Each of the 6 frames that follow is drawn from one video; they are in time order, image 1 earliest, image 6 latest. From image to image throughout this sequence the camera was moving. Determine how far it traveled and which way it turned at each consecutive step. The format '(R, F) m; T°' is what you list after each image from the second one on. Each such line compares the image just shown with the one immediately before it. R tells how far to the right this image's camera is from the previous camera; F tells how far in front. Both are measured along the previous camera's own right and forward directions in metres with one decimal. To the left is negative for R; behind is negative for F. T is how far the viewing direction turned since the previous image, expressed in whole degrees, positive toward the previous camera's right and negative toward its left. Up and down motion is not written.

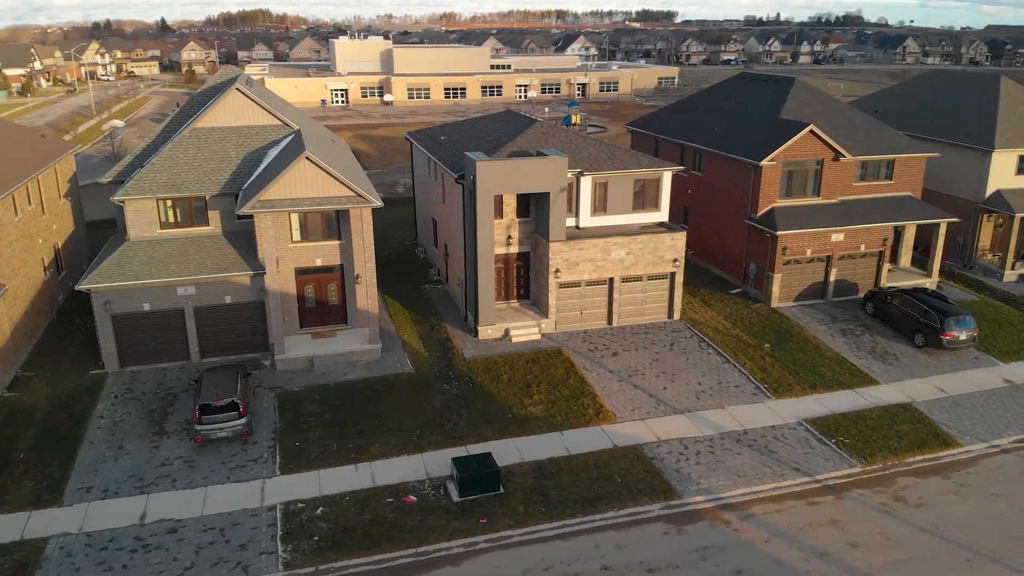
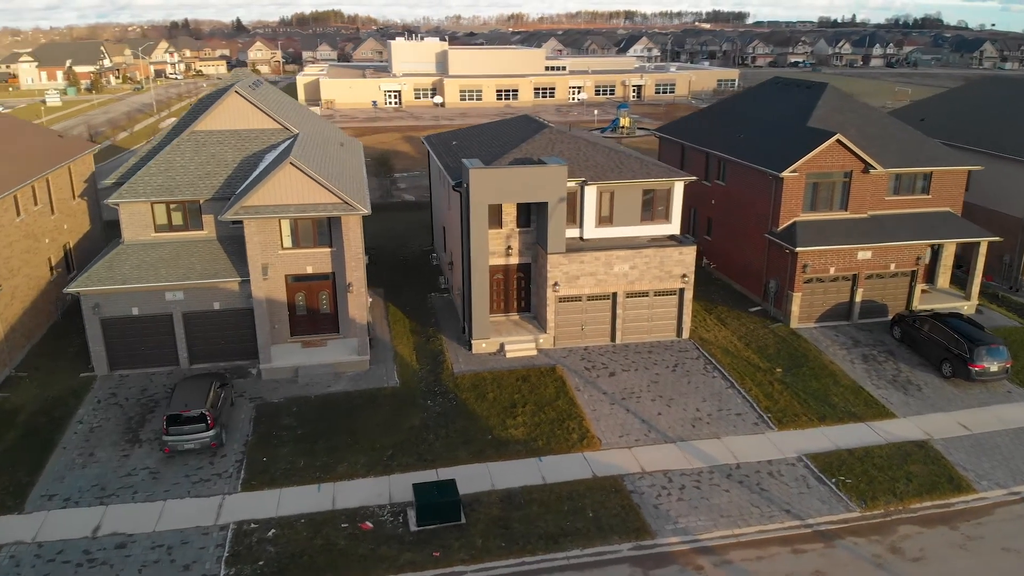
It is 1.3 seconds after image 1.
(+2.1, +1.2) m; -4°
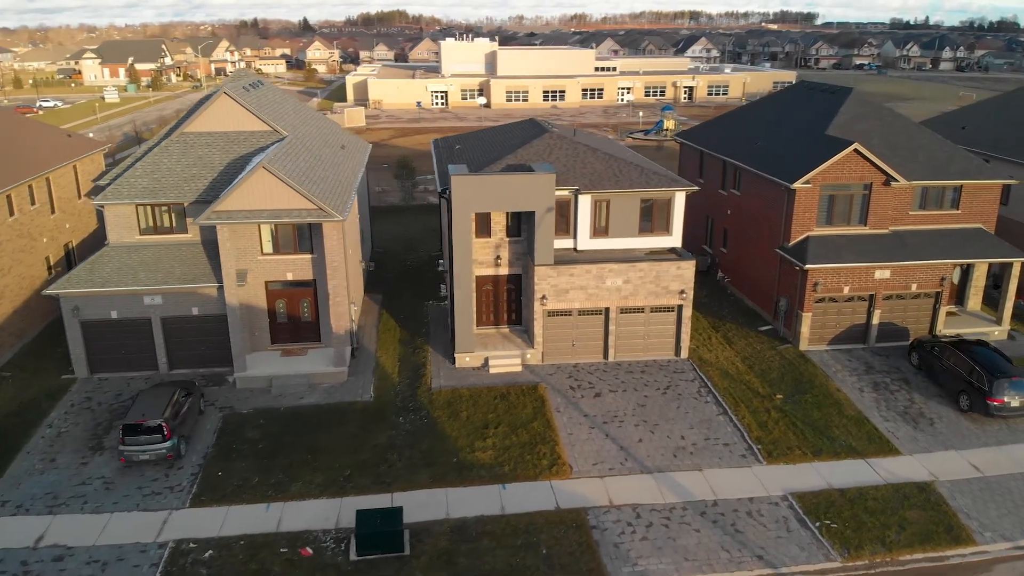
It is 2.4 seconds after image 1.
(+2.2, +1.2) m; -4°
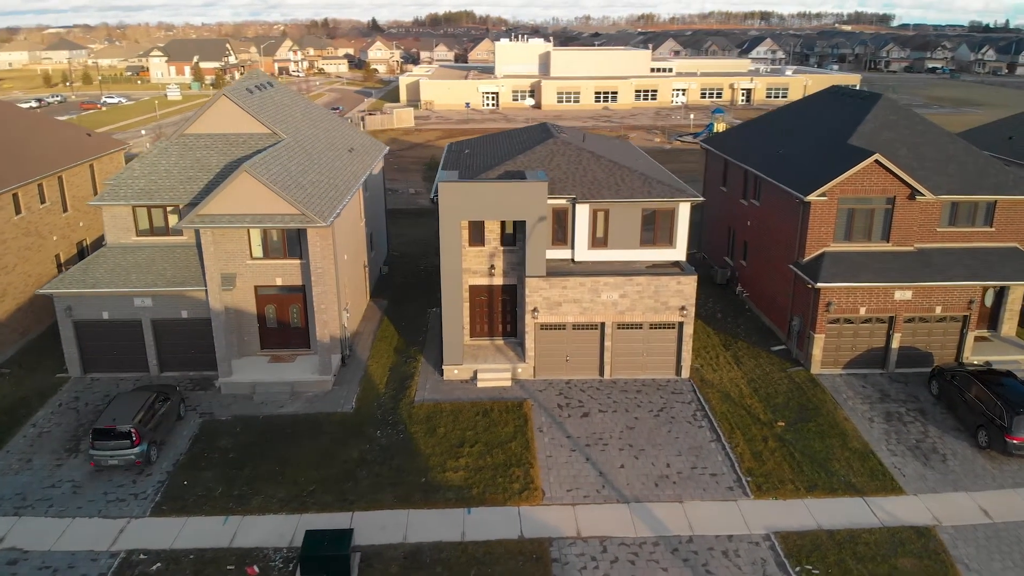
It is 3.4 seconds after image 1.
(+2.0, +1.0) m; -4°
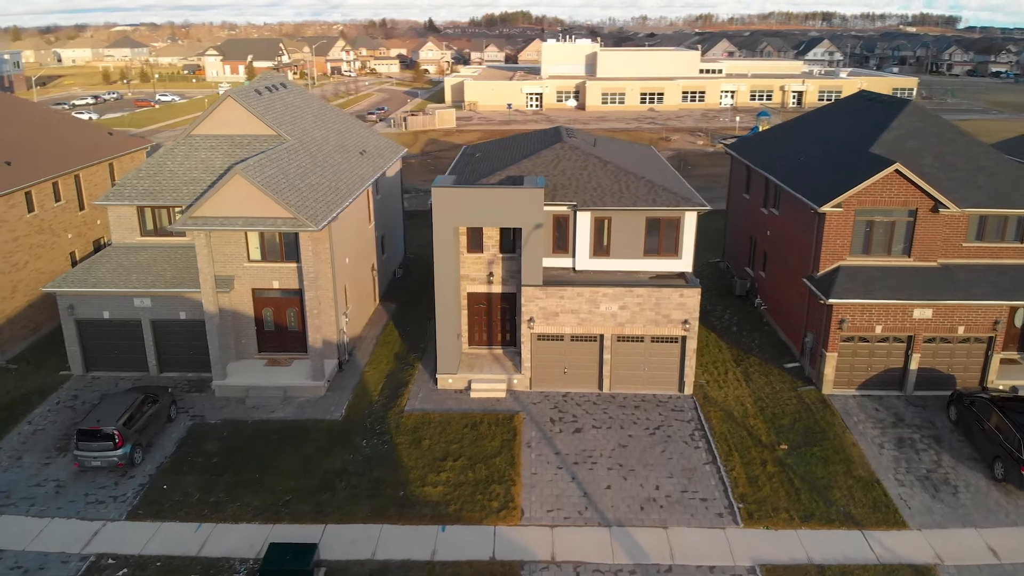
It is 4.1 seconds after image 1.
(+1.6, +0.7) m; -4°
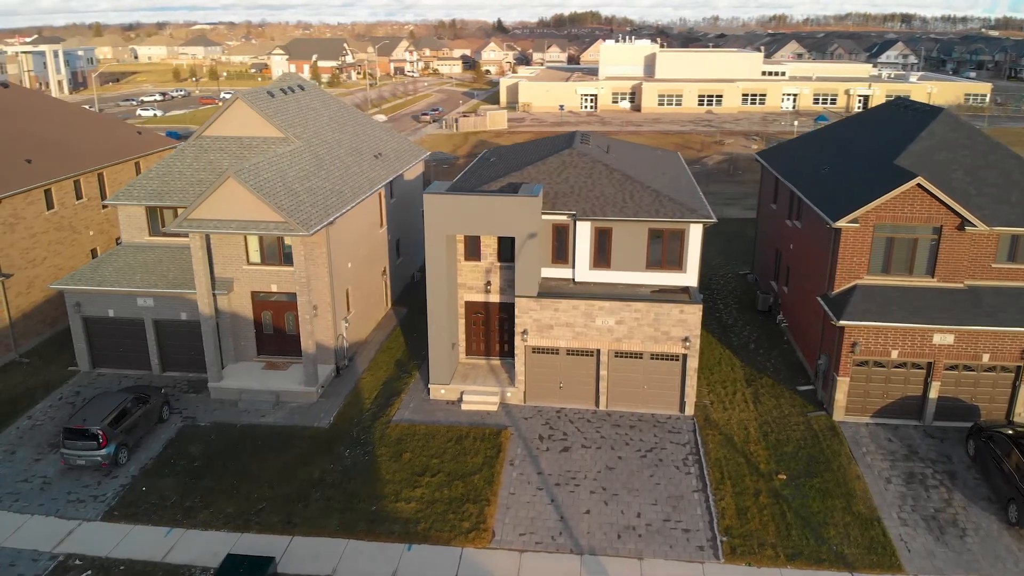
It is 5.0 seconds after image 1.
(+1.9, +0.7) m; -5°
